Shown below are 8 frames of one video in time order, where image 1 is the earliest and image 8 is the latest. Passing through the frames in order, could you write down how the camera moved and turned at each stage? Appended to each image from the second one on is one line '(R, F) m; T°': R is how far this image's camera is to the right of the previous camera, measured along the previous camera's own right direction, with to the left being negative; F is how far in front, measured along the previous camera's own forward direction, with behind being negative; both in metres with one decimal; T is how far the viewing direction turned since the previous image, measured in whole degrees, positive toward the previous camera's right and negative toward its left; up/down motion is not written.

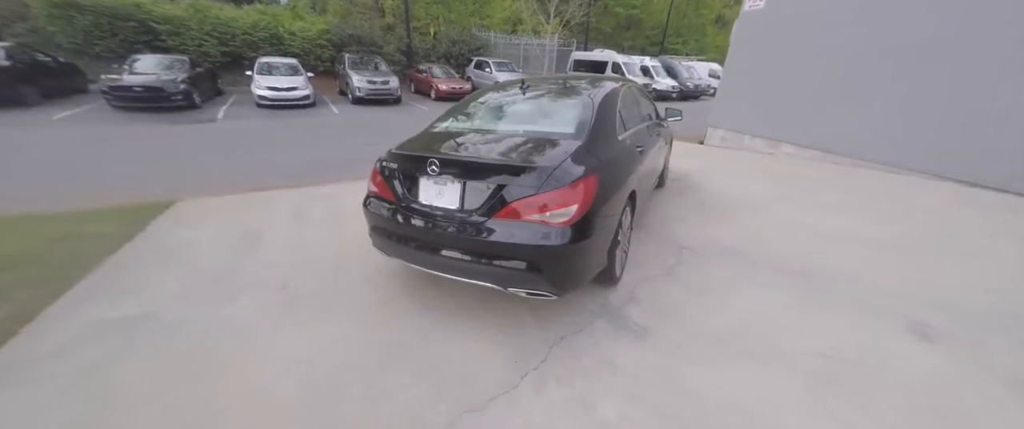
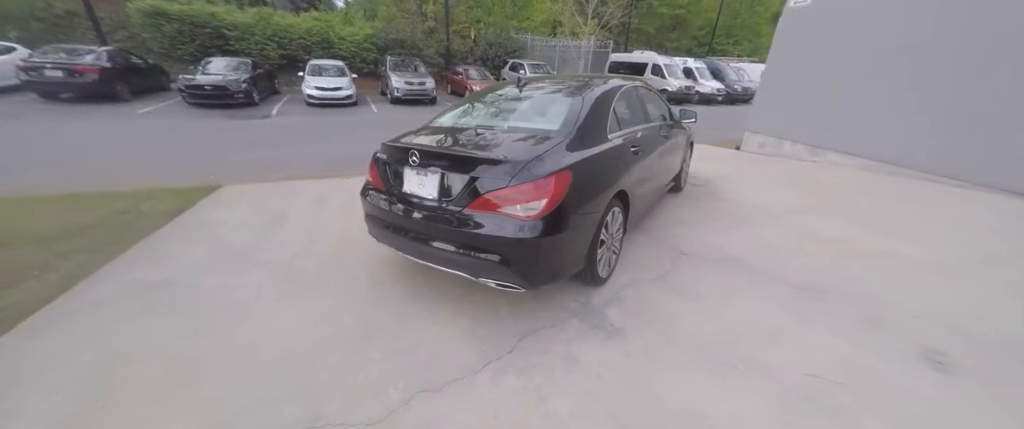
(+0.5, -0.1) m; -7°
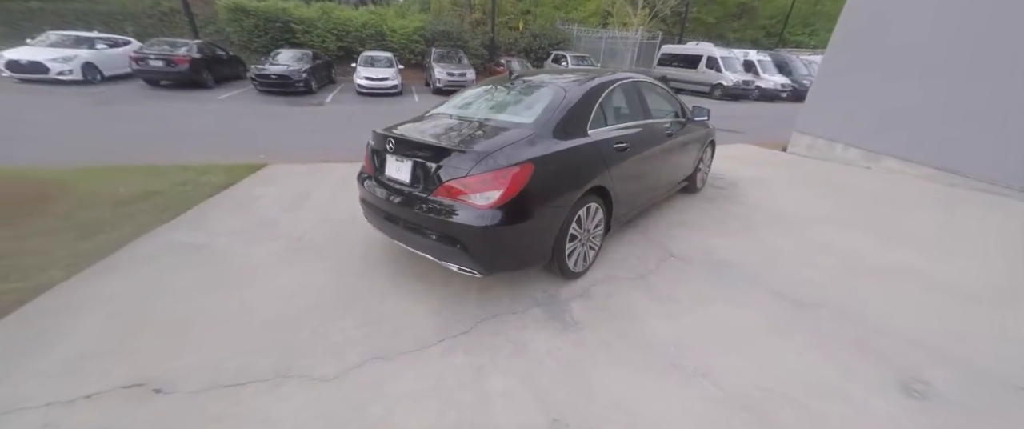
(+0.6, -0.1) m; -8°
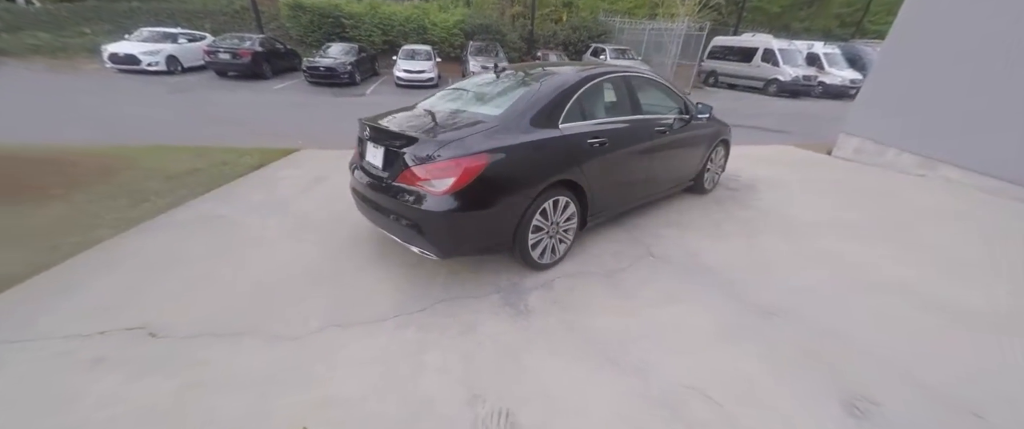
(+0.7, 0.0) m; -8°
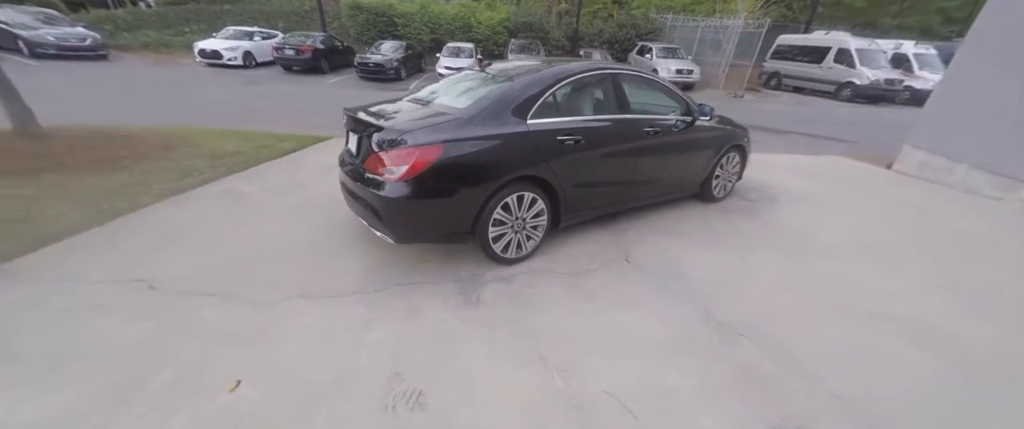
(+0.7, 0.0) m; -9°
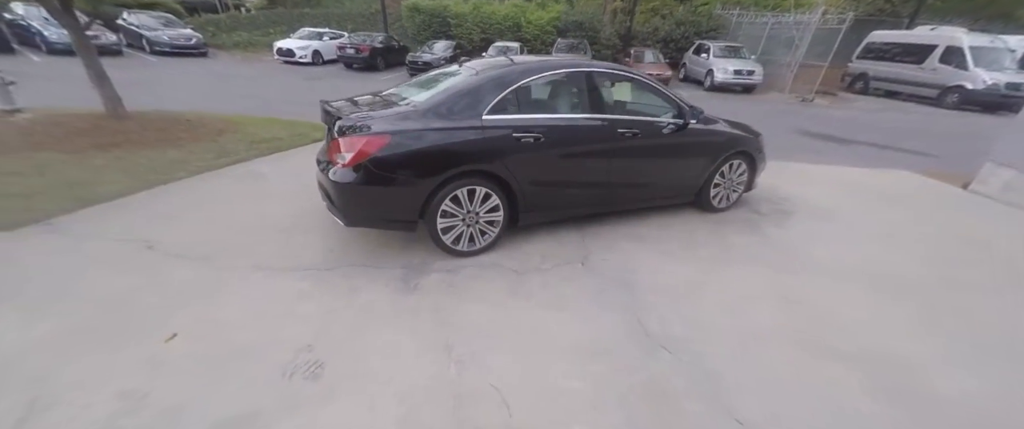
(+0.9, +0.1) m; -10°
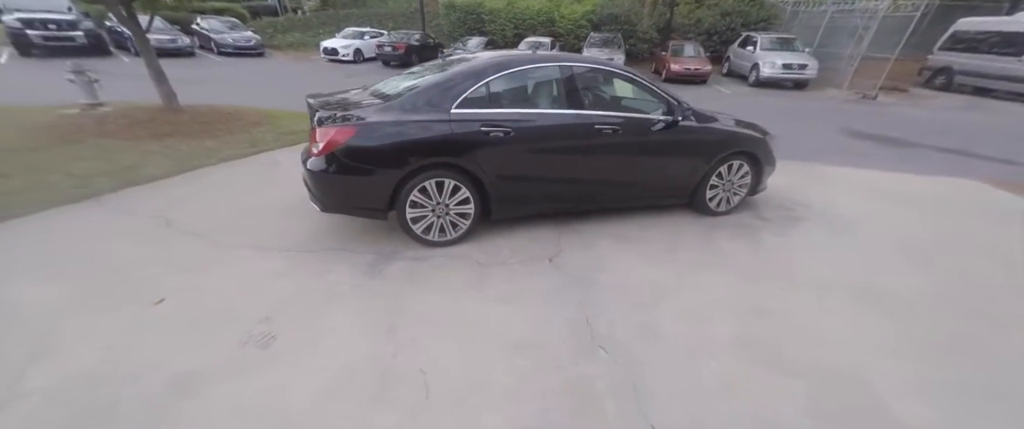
(+0.6, +0.1) m; -7°
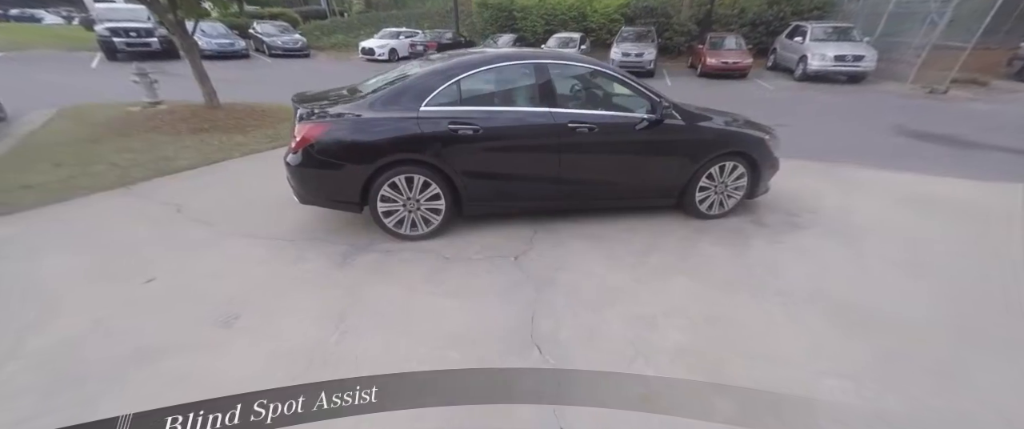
(+0.6, +0.1) m; -7°
